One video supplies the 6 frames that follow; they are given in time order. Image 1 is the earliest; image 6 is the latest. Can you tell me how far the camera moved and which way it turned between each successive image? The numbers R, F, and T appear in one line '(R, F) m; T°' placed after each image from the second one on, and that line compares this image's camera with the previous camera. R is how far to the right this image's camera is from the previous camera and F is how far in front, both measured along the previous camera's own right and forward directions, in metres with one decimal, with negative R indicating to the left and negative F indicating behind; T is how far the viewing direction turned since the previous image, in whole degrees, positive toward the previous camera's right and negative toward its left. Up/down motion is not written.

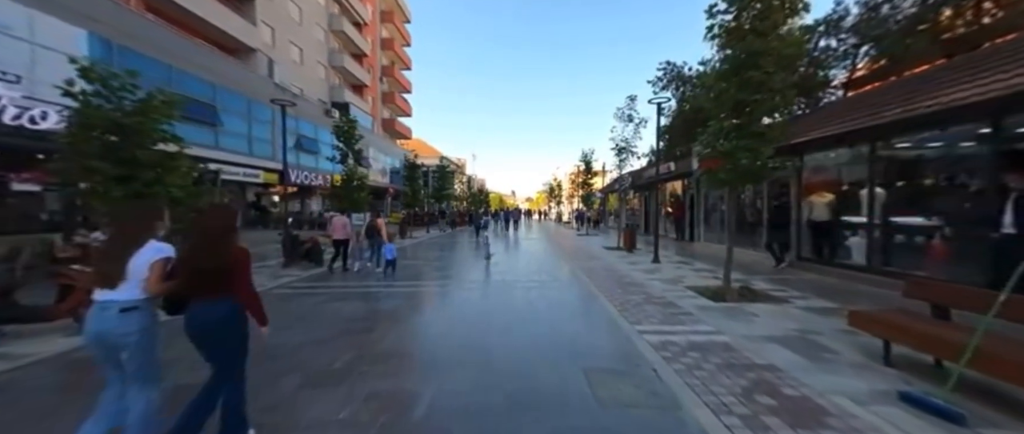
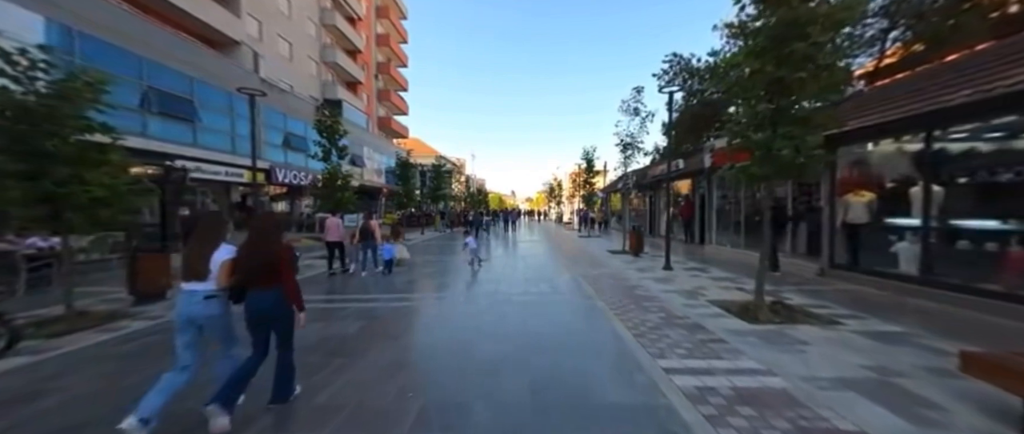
(+0.2, +1.3) m; 0°
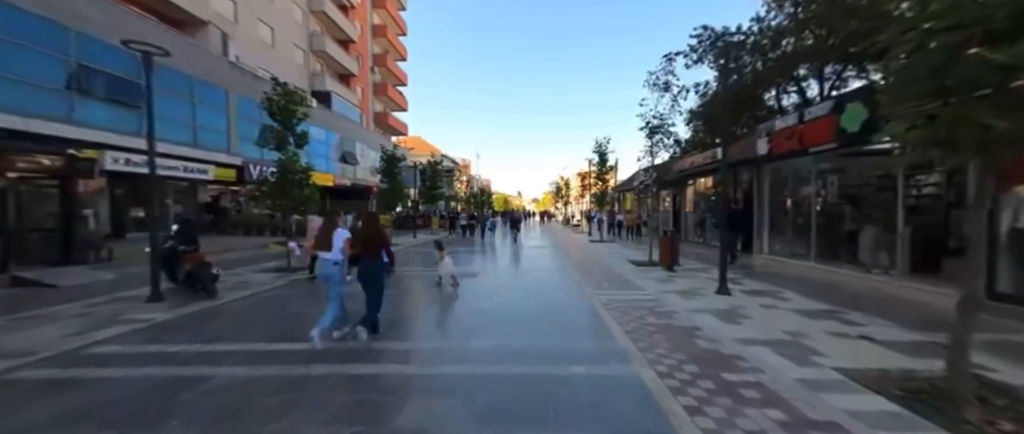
(+0.4, +3.3) m; -1°
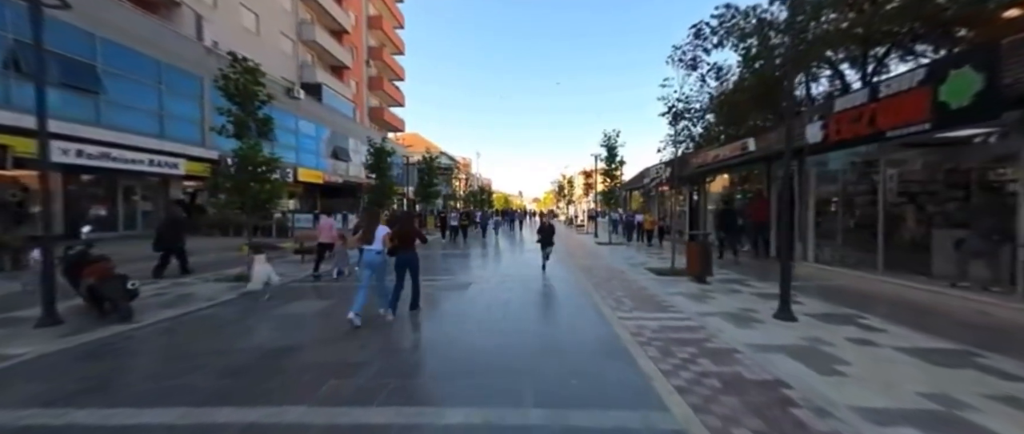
(0.0, +1.9) m; 0°
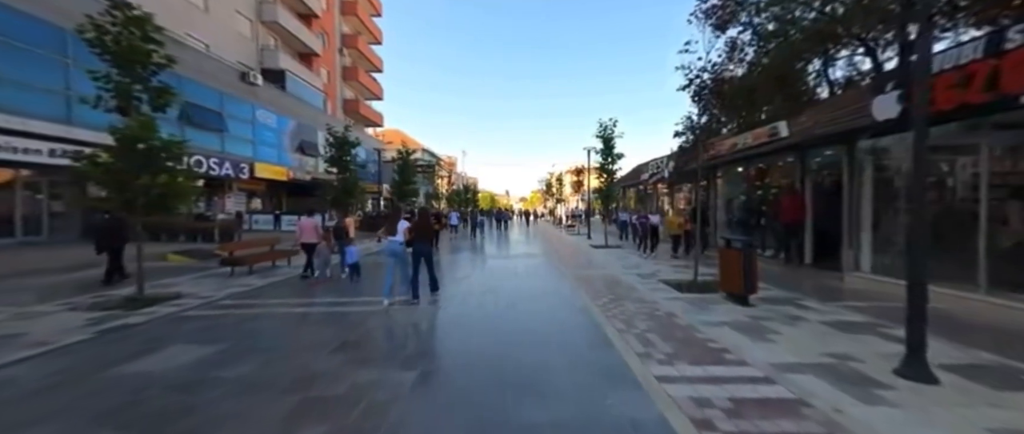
(+0.1, +2.5) m; +2°
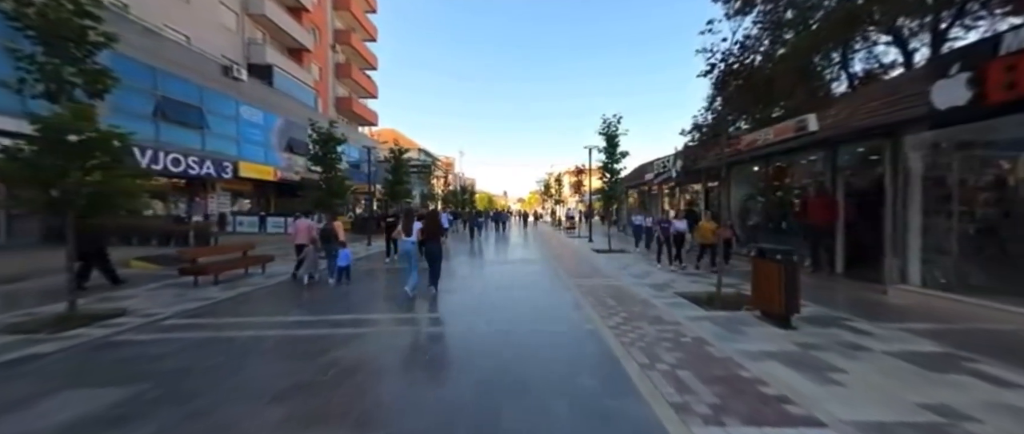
(0.0, +1.2) m; 0°
